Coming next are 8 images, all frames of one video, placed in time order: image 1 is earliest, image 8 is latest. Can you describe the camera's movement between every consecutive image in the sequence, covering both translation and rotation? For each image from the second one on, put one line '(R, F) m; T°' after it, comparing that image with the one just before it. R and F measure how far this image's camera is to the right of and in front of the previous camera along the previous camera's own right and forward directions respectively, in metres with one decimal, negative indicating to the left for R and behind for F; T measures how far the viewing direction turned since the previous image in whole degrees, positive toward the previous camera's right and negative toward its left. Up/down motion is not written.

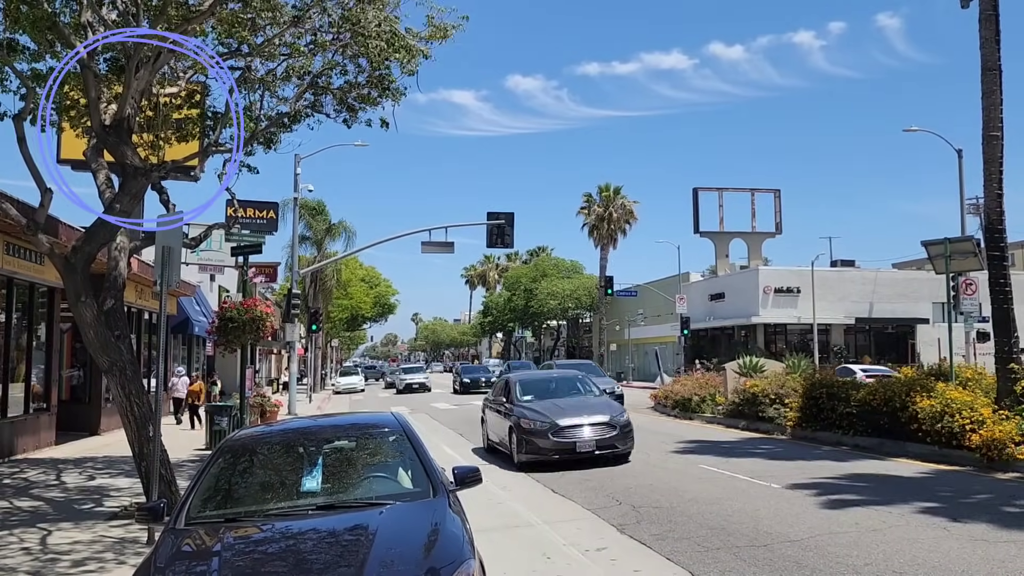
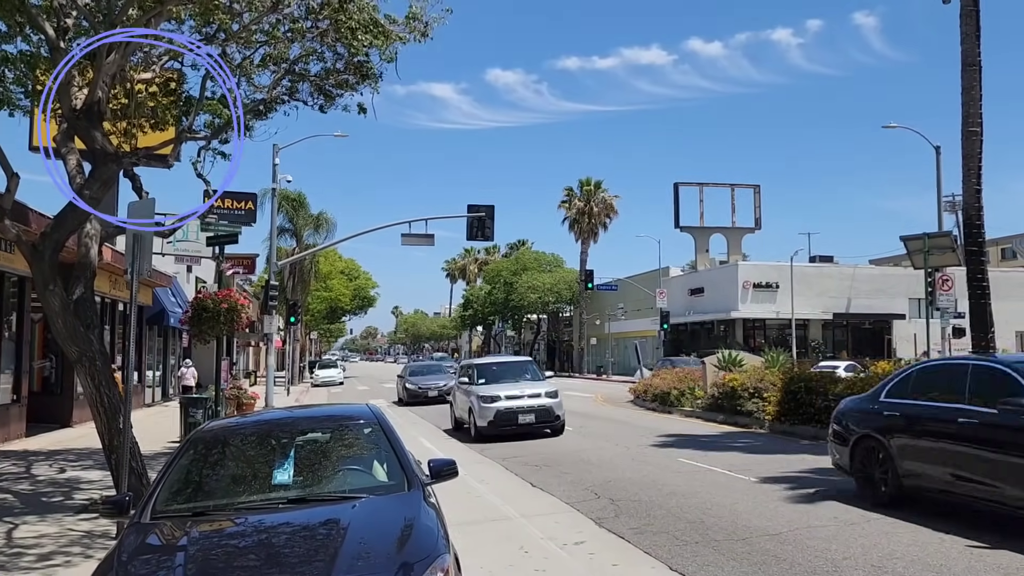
(0.0, +0.1) m; +1°
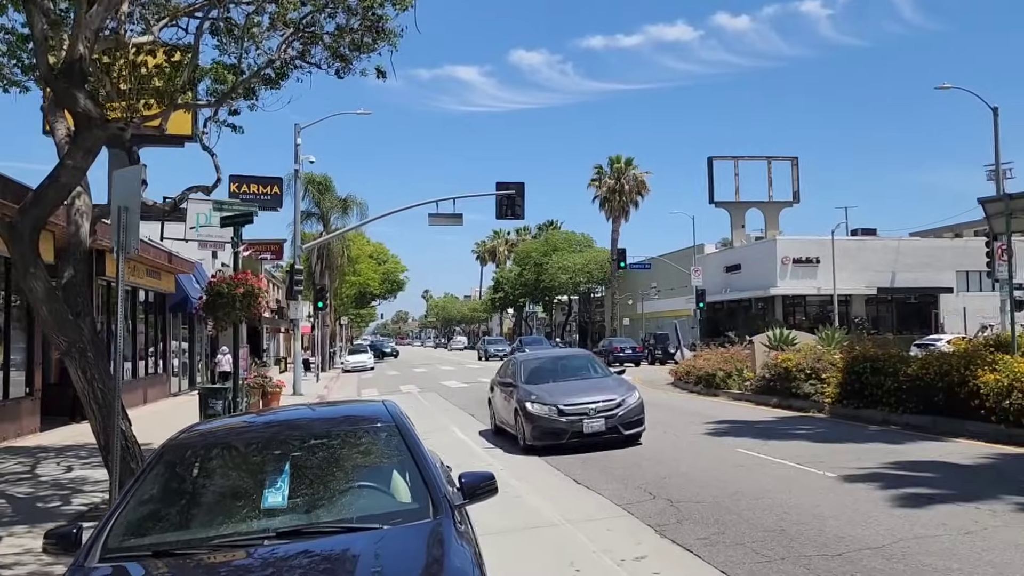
(-0.1, +1.1) m; -2°
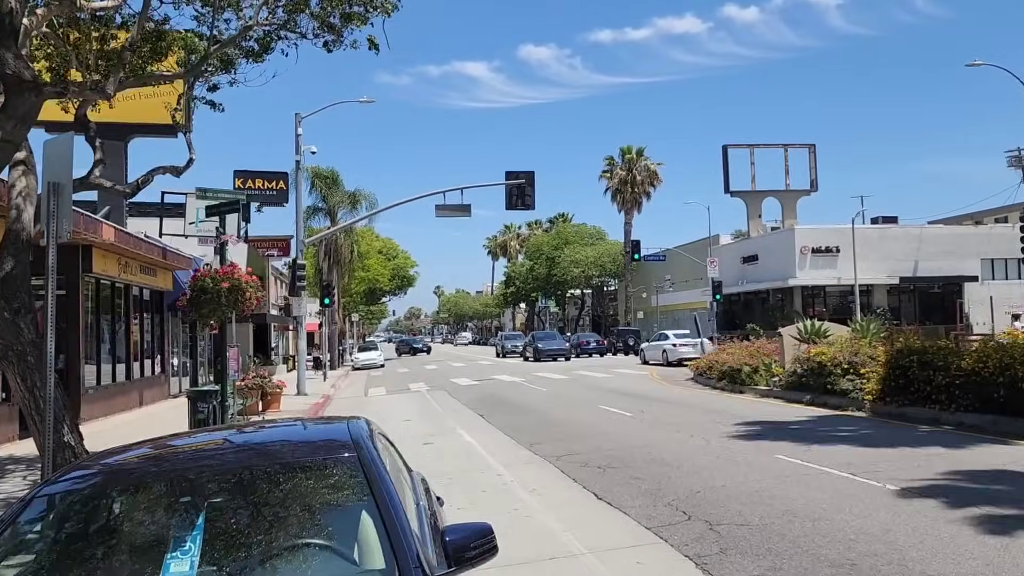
(0.0, +1.2) m; -1°
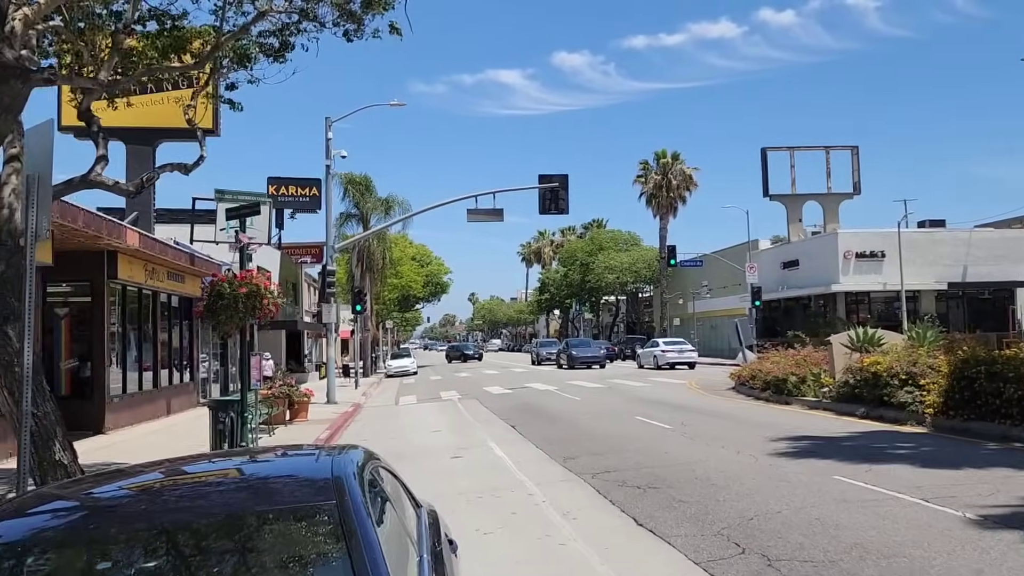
(0.0, +0.7) m; -2°
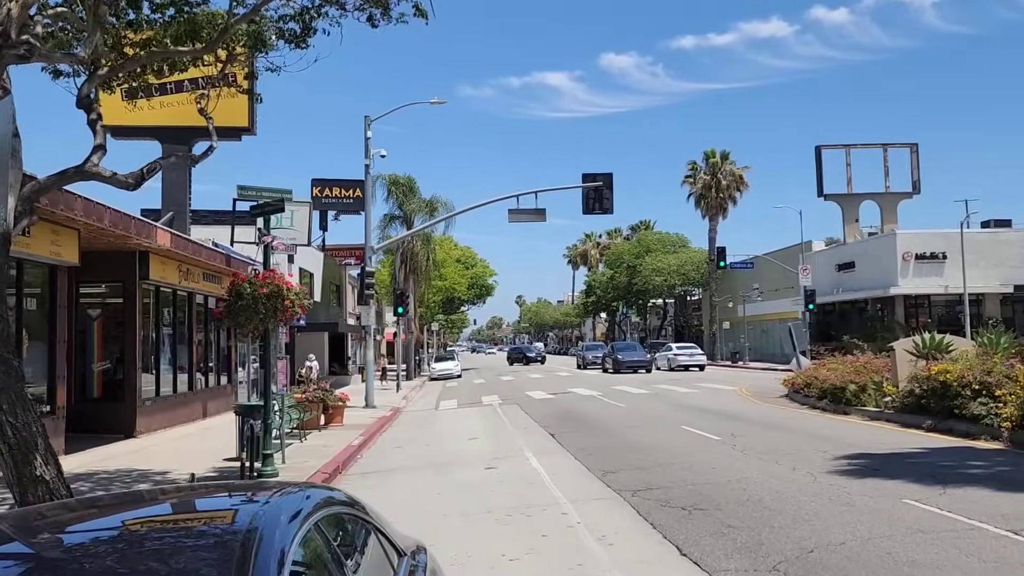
(+0.2, +0.8) m; -3°
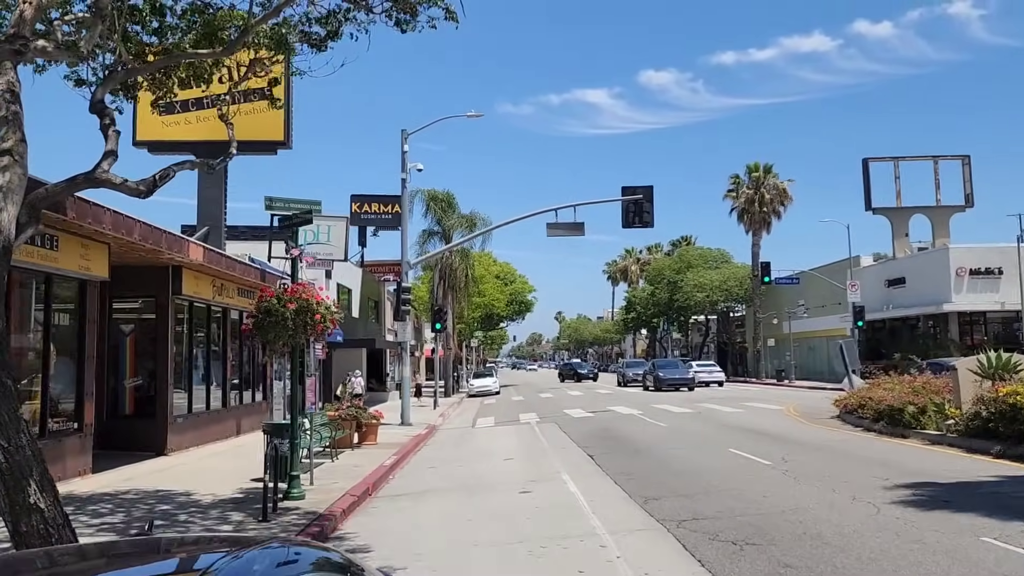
(0.0, +0.6) m; -3°
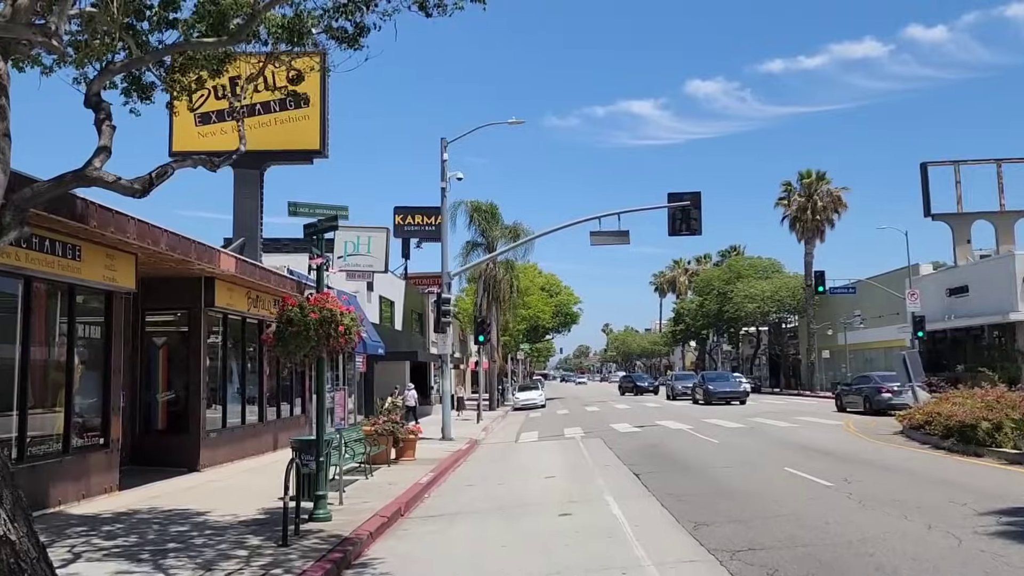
(+0.1, +0.7) m; -3°
